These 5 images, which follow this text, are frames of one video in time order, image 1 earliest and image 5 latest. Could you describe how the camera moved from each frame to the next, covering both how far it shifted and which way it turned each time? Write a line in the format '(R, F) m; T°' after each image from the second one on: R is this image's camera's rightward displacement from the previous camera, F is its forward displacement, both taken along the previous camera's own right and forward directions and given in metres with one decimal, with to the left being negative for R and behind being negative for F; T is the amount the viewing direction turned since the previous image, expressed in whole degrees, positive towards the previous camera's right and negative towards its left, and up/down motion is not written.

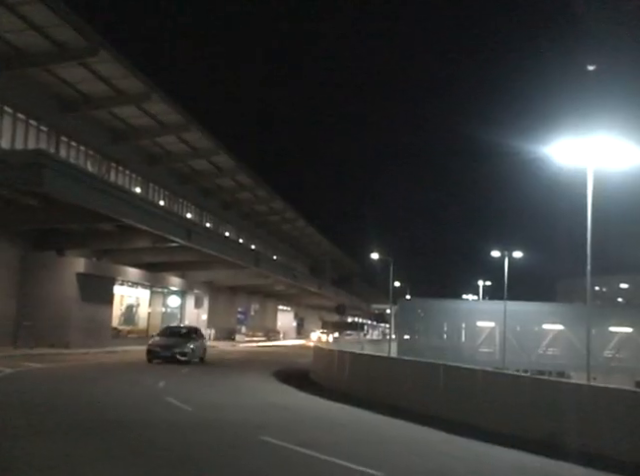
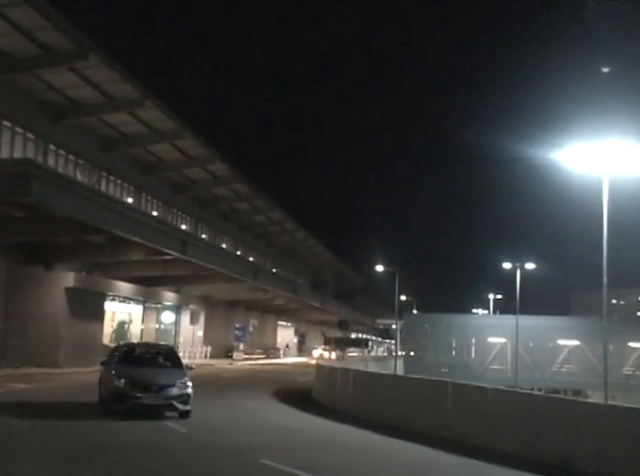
(+0.1, +2.0) m; 0°
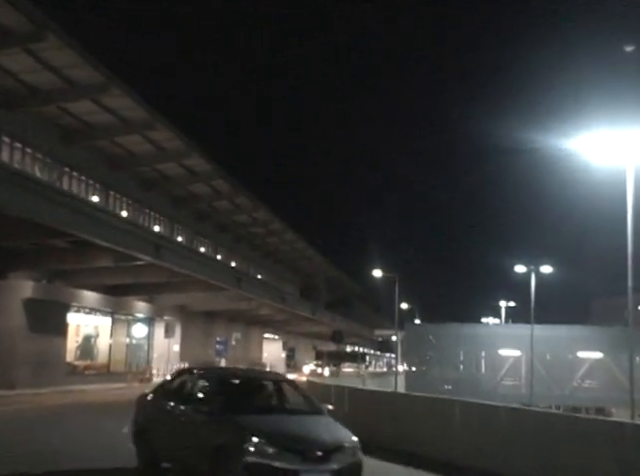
(+0.3, +4.2) m; 0°
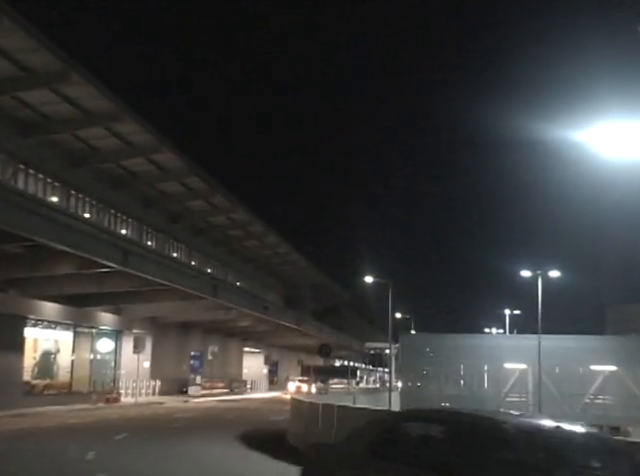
(+0.4, +3.2) m; +1°
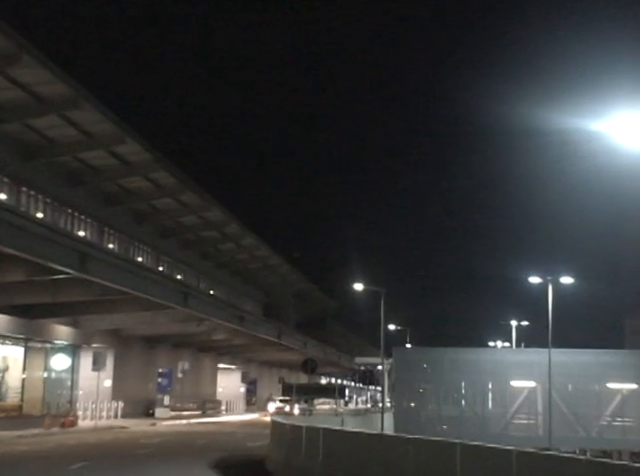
(+0.5, +3.4) m; 0°
